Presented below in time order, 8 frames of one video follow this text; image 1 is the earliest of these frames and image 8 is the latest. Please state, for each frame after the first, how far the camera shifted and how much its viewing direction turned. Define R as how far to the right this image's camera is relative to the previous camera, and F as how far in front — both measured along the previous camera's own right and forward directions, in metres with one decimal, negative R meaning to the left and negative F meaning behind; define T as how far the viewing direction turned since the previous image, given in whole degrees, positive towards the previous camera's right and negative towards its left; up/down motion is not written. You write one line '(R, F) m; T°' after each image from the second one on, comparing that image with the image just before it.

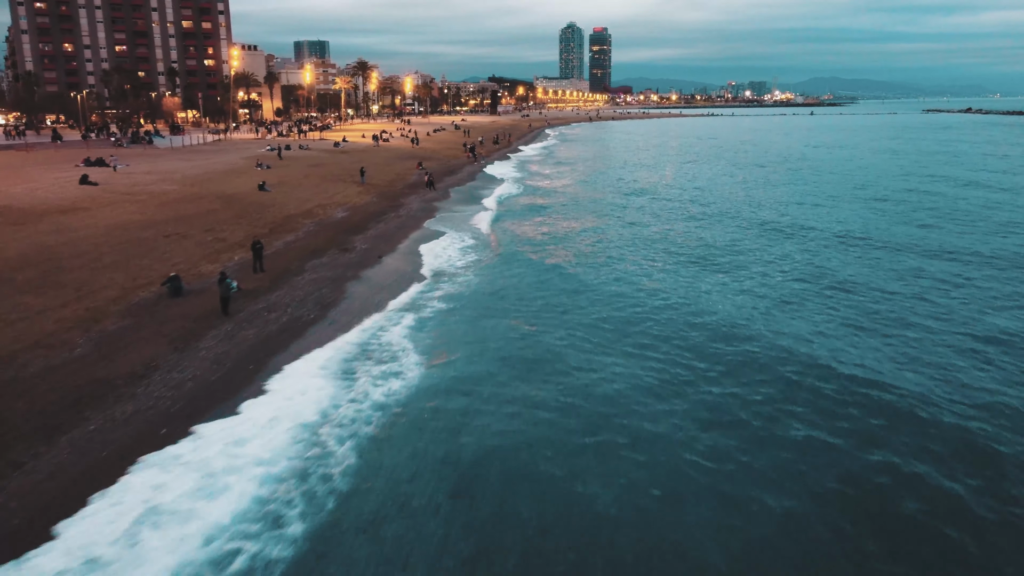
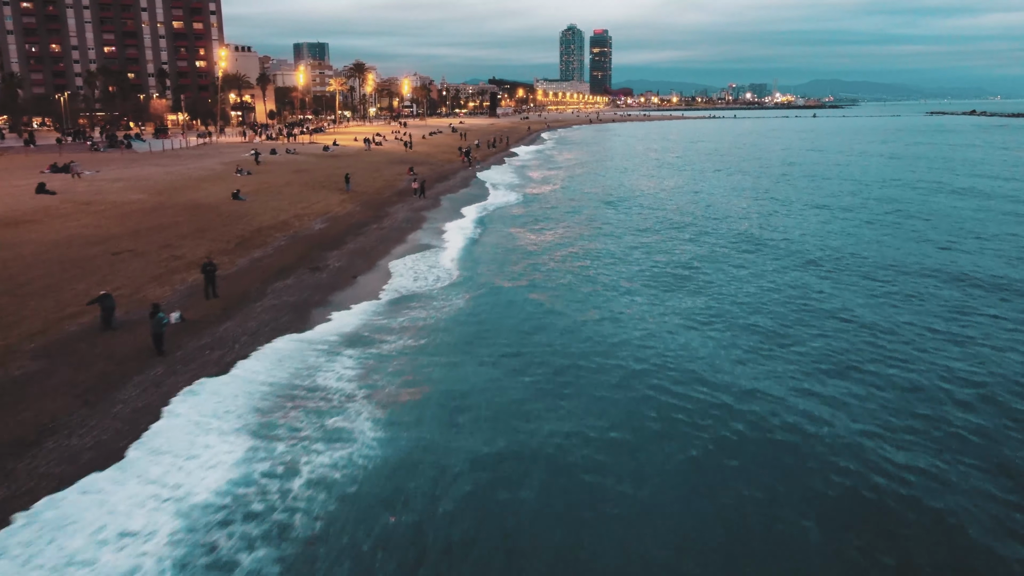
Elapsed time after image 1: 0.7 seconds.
(+0.3, +2.4) m; 0°
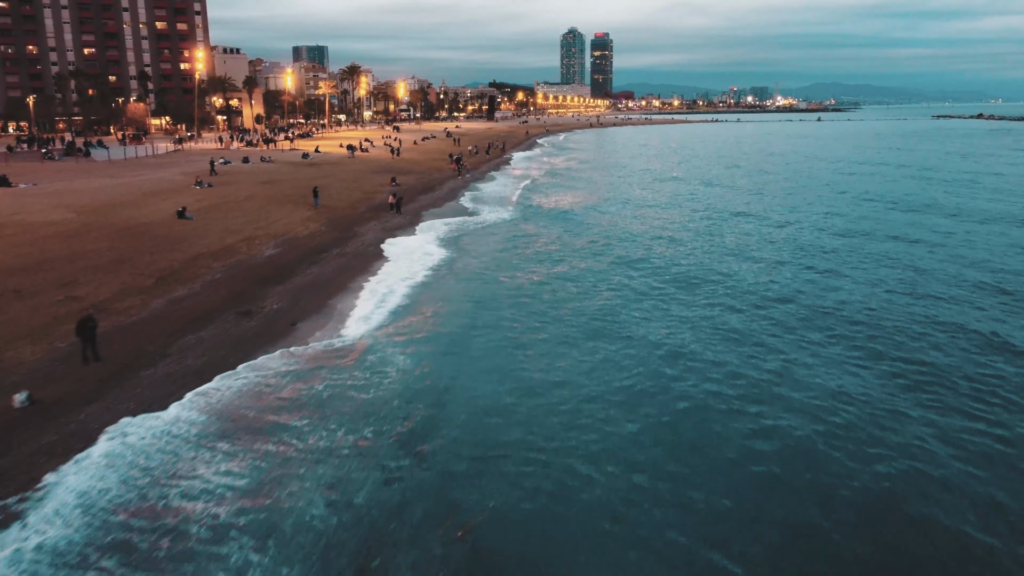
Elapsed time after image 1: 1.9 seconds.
(+0.5, +4.0) m; 0°
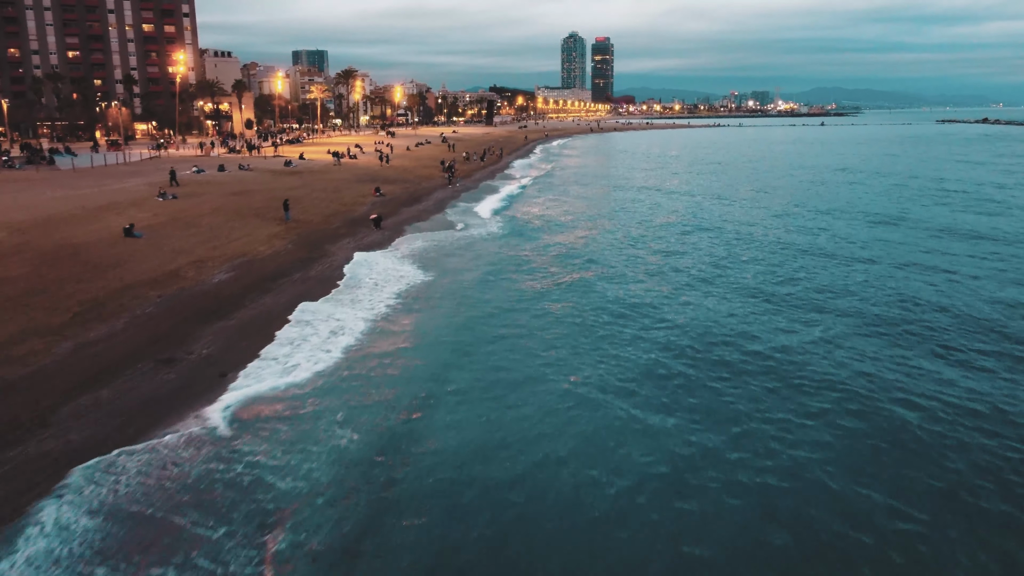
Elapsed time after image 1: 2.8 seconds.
(+0.4, +2.9) m; 0°
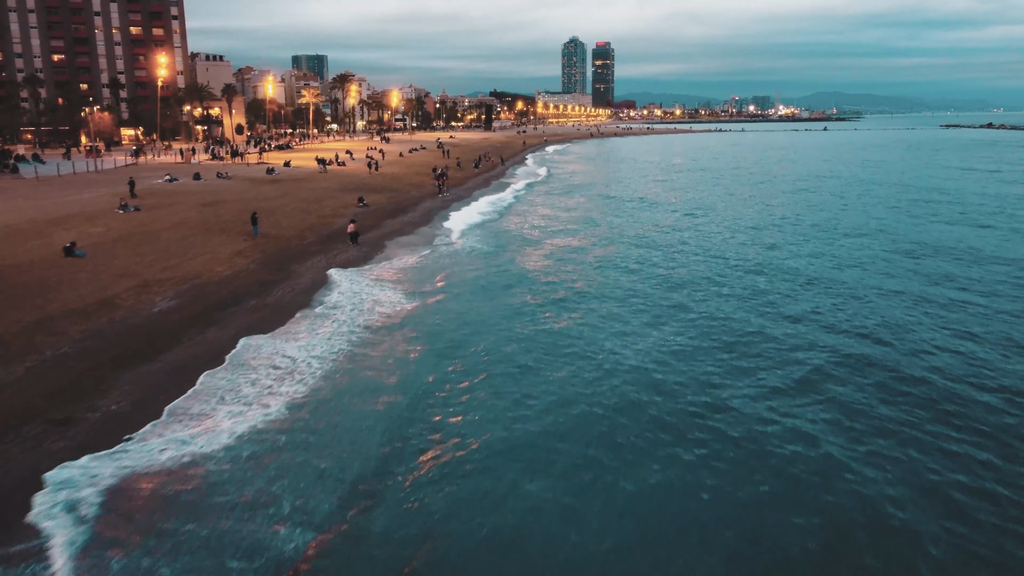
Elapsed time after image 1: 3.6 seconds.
(+0.3, +2.6) m; 0°
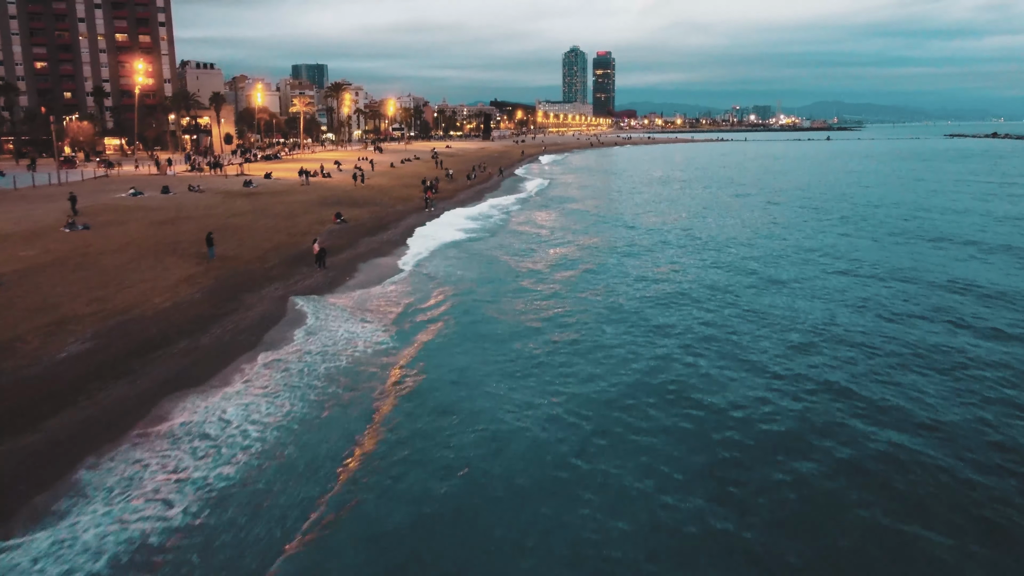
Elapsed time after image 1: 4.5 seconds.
(+0.4, +2.9) m; 0°
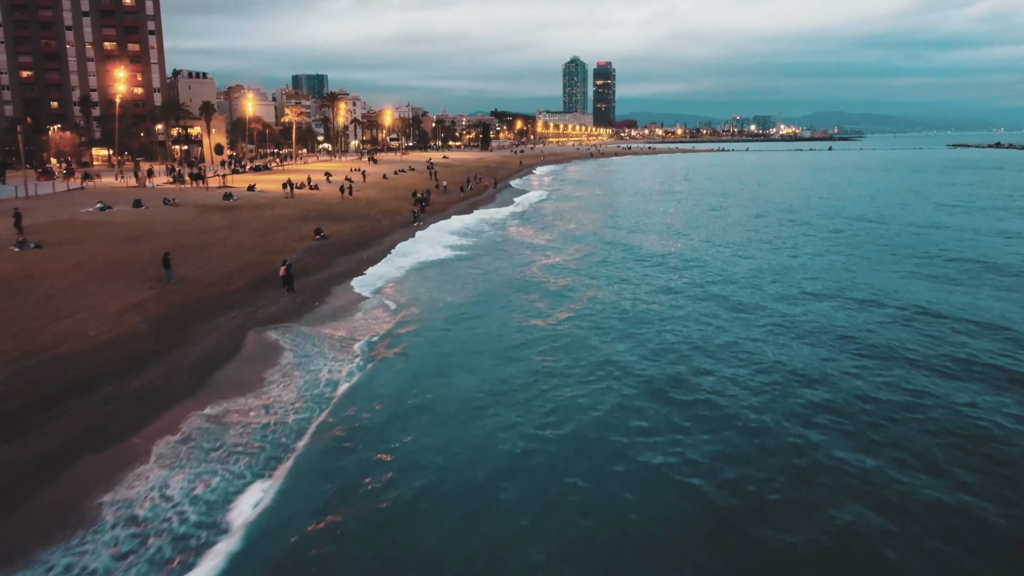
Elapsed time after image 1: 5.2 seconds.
(+0.3, +2.2) m; 0°
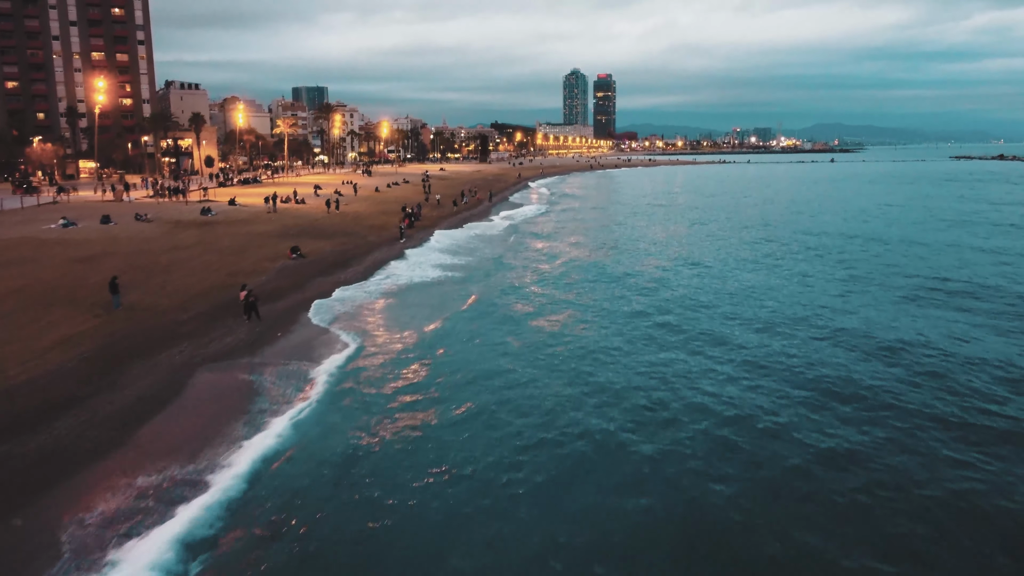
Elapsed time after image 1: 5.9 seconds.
(+0.3, +2.3) m; 0°
